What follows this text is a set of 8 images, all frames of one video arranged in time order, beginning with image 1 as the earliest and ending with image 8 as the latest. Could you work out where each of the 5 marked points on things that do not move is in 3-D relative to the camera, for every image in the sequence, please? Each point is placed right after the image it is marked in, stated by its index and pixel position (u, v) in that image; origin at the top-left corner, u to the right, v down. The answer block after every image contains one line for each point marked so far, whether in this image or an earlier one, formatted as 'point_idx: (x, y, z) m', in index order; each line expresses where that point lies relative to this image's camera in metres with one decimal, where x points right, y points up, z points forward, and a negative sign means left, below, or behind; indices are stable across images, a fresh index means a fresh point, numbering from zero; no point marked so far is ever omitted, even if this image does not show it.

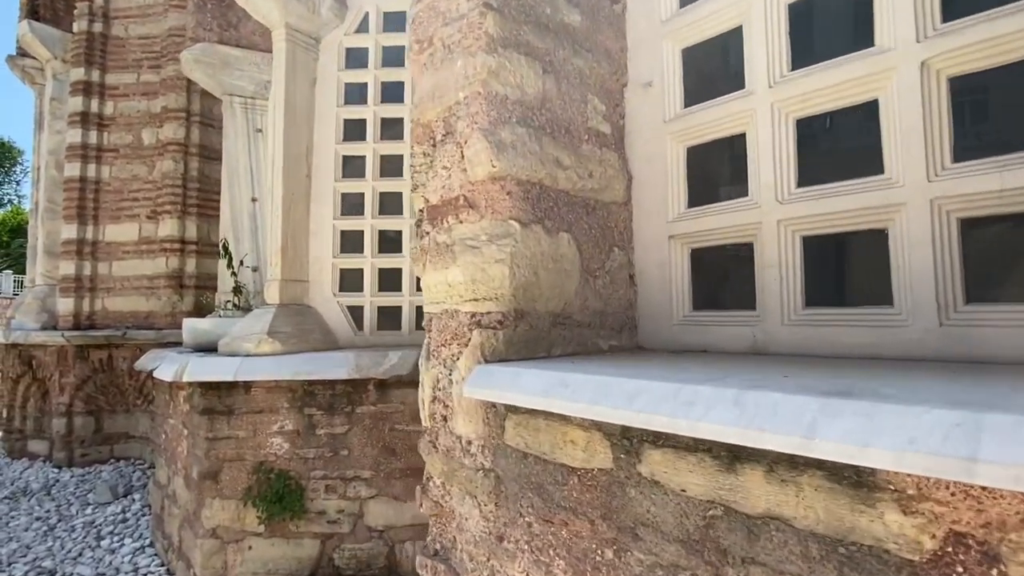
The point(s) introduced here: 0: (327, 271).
0: (-1.1, +0.1, +4.1) m
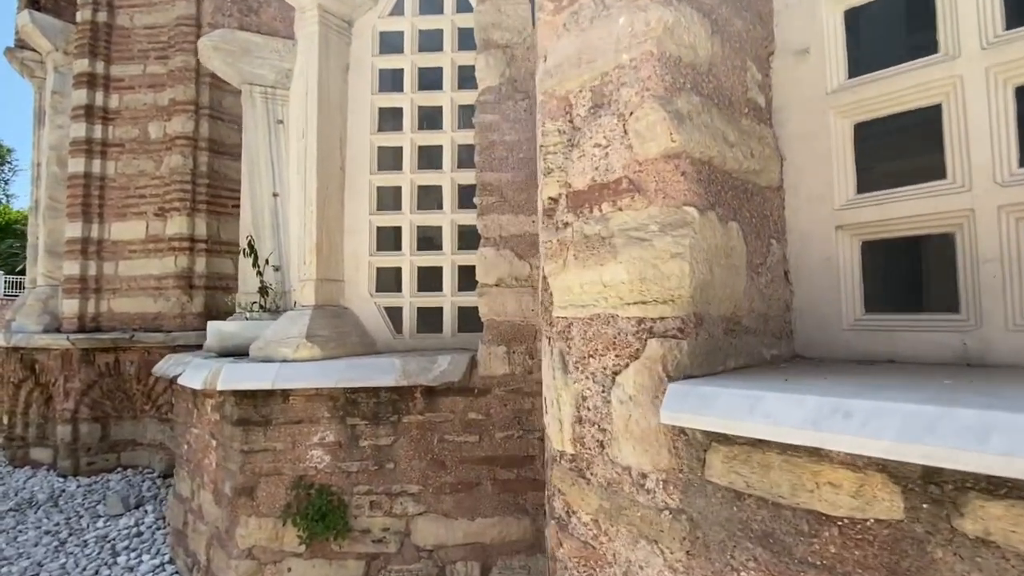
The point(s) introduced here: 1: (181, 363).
0: (-0.9, +0.1, +3.9) m
1: (-2.0, -0.5, +4.1) m
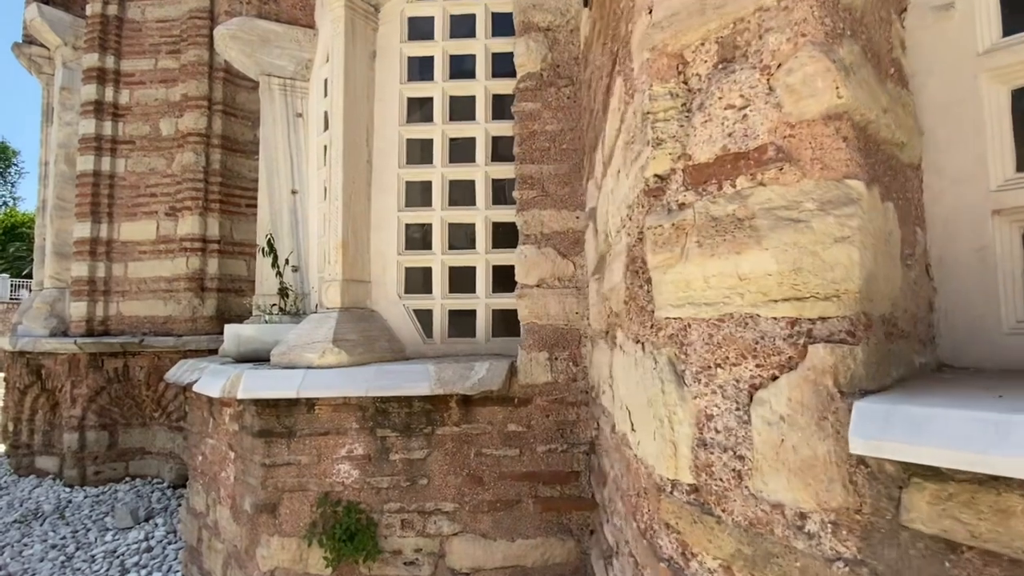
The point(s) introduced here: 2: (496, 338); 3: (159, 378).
0: (-0.7, +0.1, +3.6) m
1: (-1.9, -0.5, +3.9) m
2: (-0.1, -0.3, +3.6) m
3: (-3.3, -0.8, +6.3) m
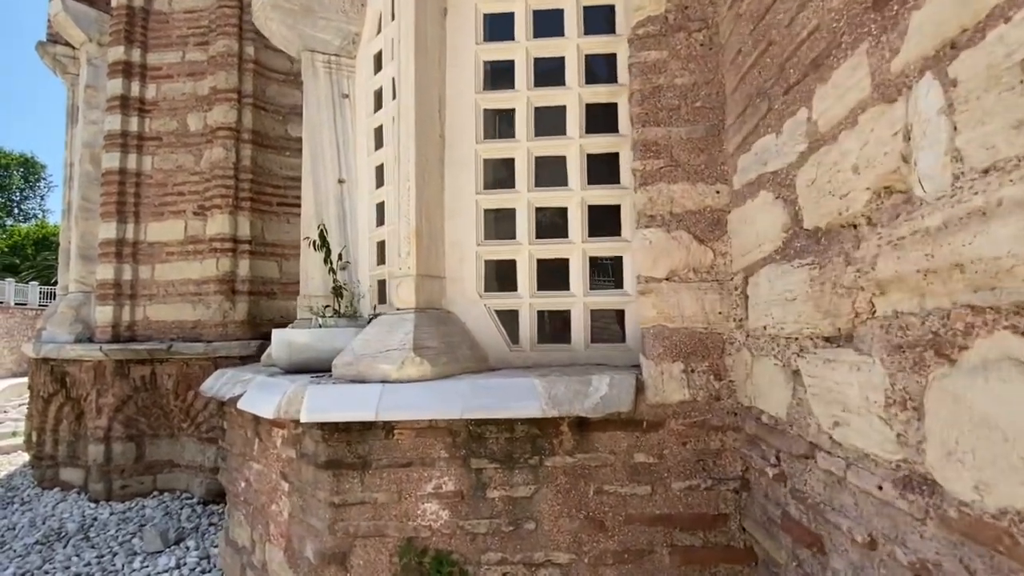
0: (-0.2, +0.1, +2.9) m
1: (-1.4, -0.5, +3.1) m
2: (+0.4, -0.2, +2.8) m
3: (-2.8, -0.8, +5.6) m
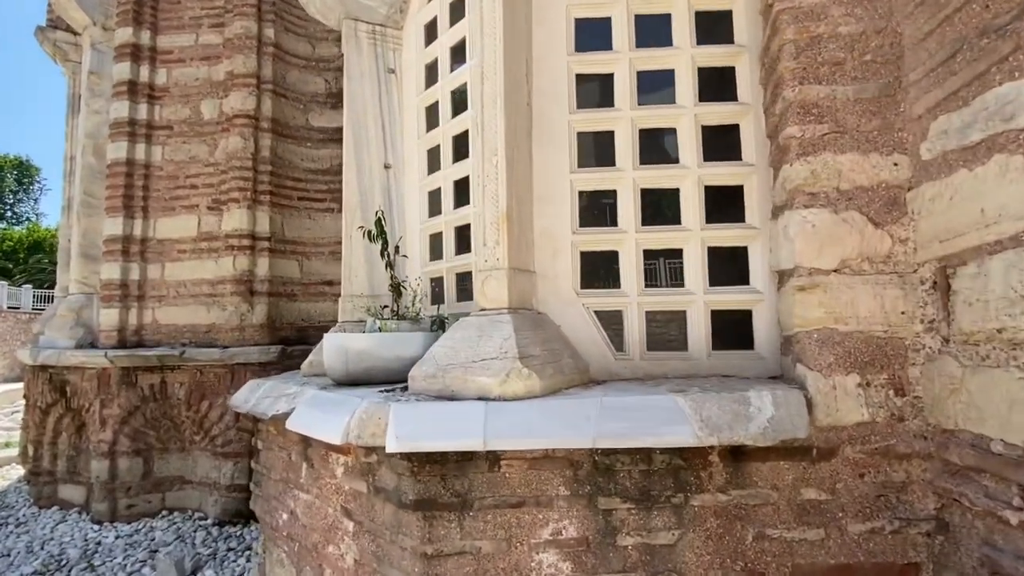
0: (+0.2, +0.1, +2.4) m
1: (-1.0, -0.5, +2.7) m
2: (+0.8, -0.2, +2.3) m
3: (-2.4, -0.9, +5.0) m
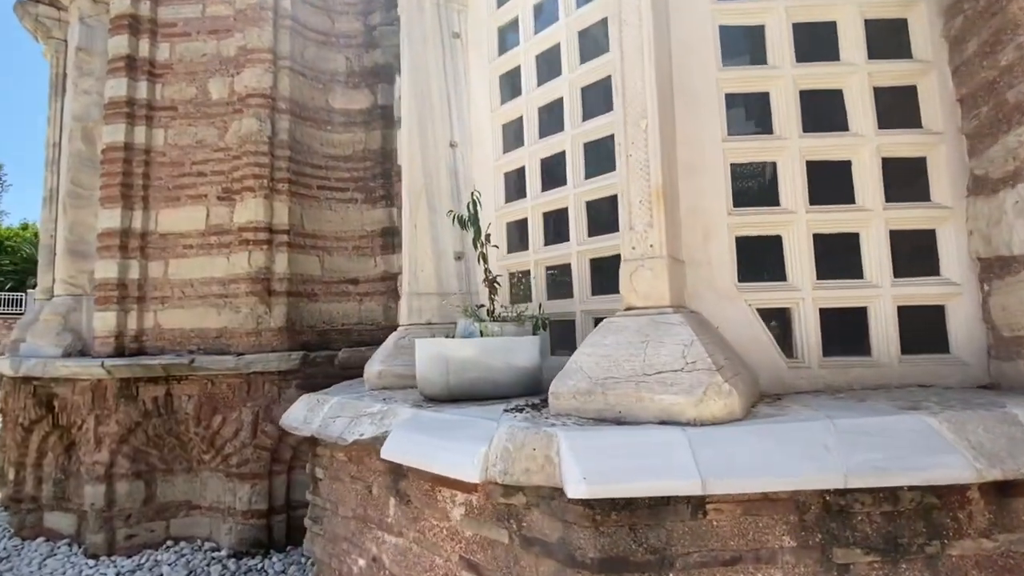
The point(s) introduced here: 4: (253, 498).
0: (+0.6, +0.1, +2.0) m
1: (-0.5, -0.4, +2.2) m
2: (+1.2, -0.2, +1.9) m
3: (-2.1, -0.9, +4.5) m
4: (-1.8, -1.4, +4.4) m
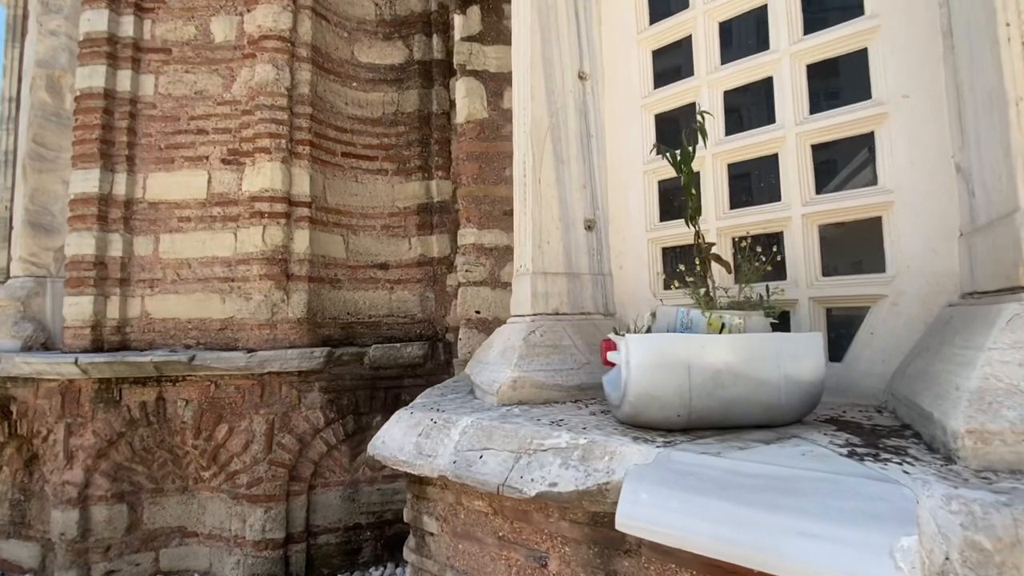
0: (+1.2, +0.2, +1.4) m
1: (0.0, -0.4, +1.5) m
2: (+1.8, -0.2, +1.3) m
3: (-1.7, -0.7, +3.7) m
4: (-1.4, -1.3, +3.6) m
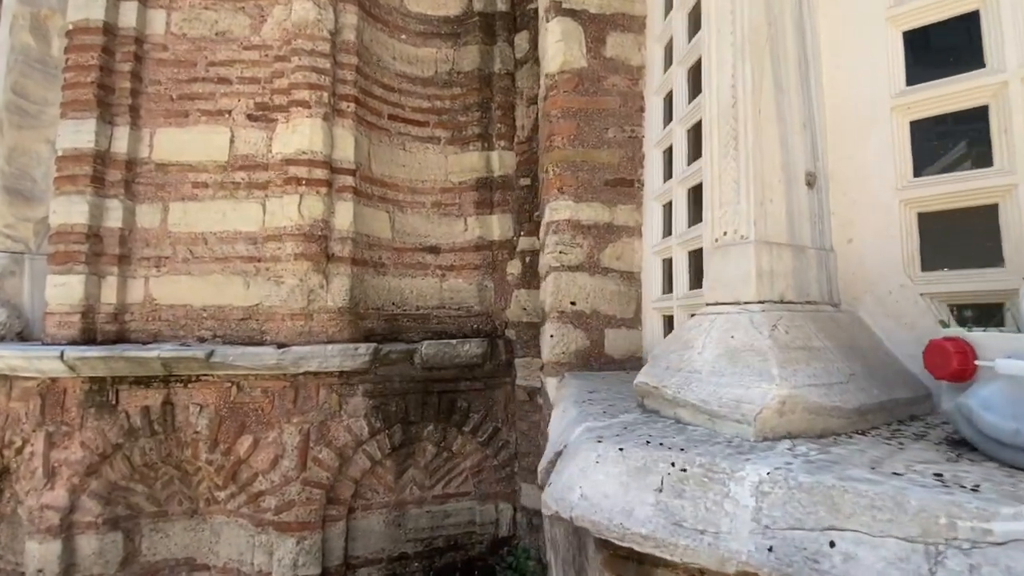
0: (+1.7, +0.2, +0.8) m
1: (+0.5, -0.3, +0.9) m
2: (+2.3, -0.1, +0.8) m
3: (-1.3, -0.7, +3.0) m
4: (-1.0, -1.2, +3.0) m
